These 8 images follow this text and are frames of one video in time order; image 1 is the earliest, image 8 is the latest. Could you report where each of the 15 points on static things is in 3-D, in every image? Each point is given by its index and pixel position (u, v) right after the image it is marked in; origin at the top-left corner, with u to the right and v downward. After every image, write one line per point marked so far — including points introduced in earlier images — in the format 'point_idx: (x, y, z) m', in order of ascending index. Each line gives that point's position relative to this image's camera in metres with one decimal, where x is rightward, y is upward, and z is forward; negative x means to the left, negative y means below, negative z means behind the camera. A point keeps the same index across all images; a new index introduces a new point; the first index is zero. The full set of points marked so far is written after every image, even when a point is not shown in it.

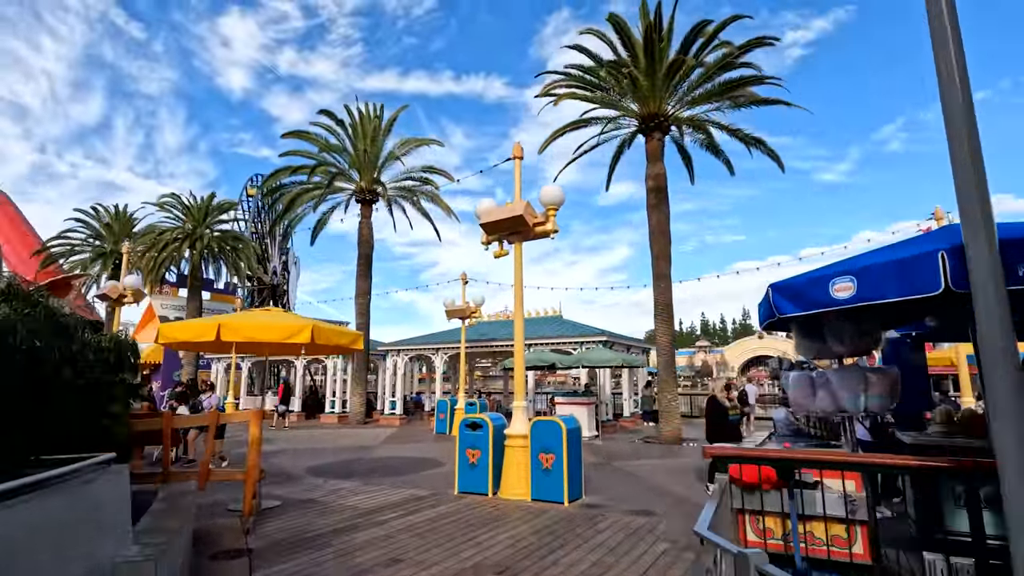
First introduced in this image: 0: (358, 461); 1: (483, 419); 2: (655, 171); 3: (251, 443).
0: (-3.3, -3.6, +11.3) m
1: (-0.4, -1.9, +7.8) m
2: (+4.3, +3.5, +16.1) m
3: (-3.1, -1.8, +6.3) m
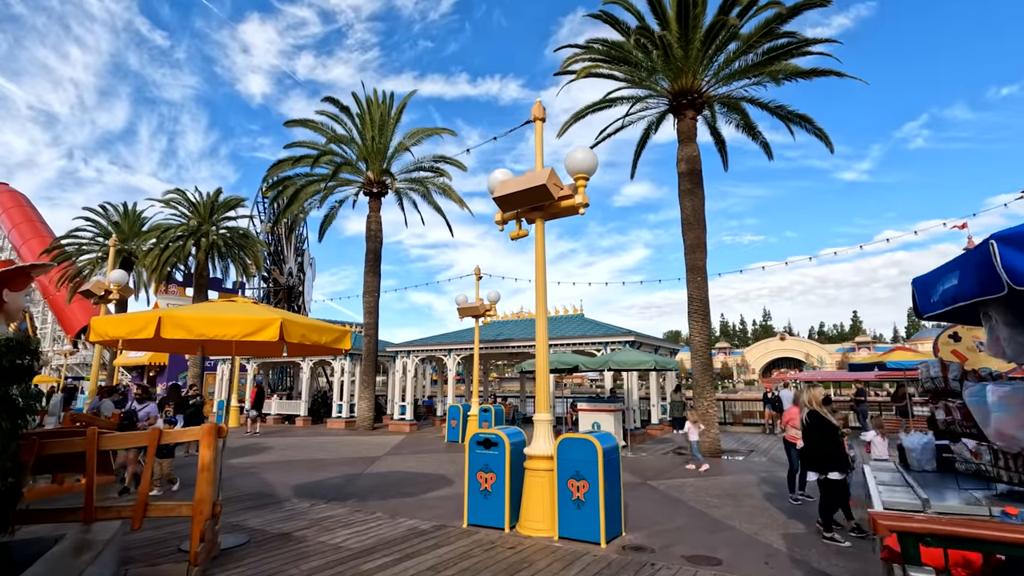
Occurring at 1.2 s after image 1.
0: (-2.9, -3.5, +9.9) m
1: (-0.2, -1.8, +6.4) m
2: (+4.8, +3.7, +14.6) m
3: (-2.9, -1.6, +4.9) m
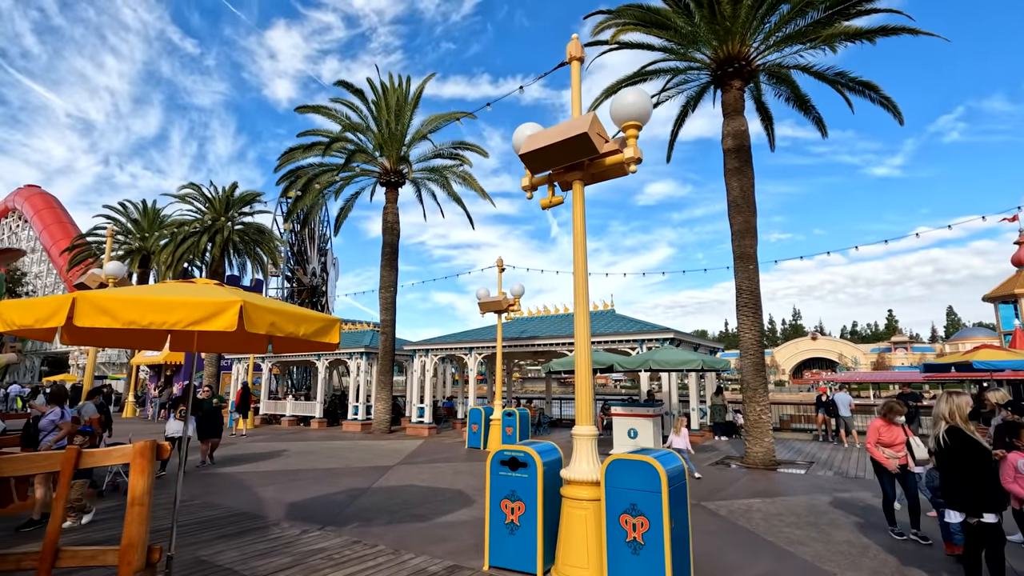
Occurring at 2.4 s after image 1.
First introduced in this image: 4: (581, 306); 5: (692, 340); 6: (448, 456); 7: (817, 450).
0: (-2.4, -3.3, +8.7) m
1: (+0.1, -1.6, +5.0) m
2: (+5.4, +3.9, +13.0) m
3: (-2.6, -1.5, +3.7) m
4: (+0.7, -0.2, +5.0) m
5: (+5.0, -1.4, +14.9) m
6: (-1.5, -4.1, +13.1) m
7: (+7.7, -4.1, +13.6) m
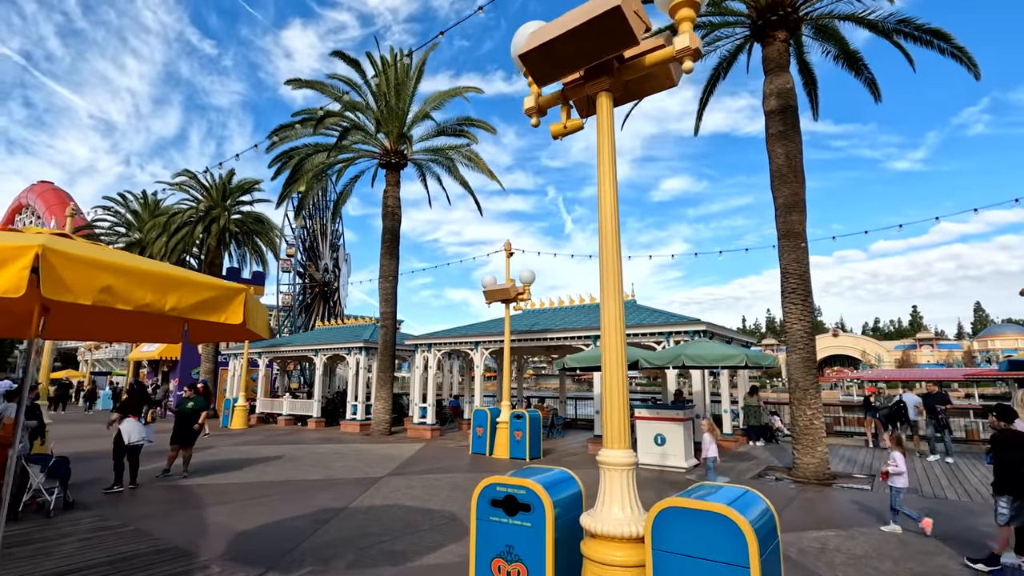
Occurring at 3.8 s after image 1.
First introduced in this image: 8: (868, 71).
0: (-2.4, -3.0, +7.1) m
1: (+0.1, -1.3, +3.4) m
2: (+5.6, +4.2, +11.2) m
3: (-2.7, -1.2, +2.1) m
4: (+0.6, +0.1, +3.4) m
5: (+5.2, -1.1, +13.1) m
6: (-1.4, -3.8, +11.5) m
7: (+7.9, -3.7, +11.7) m
8: (+8.9, +5.4, +13.3) m
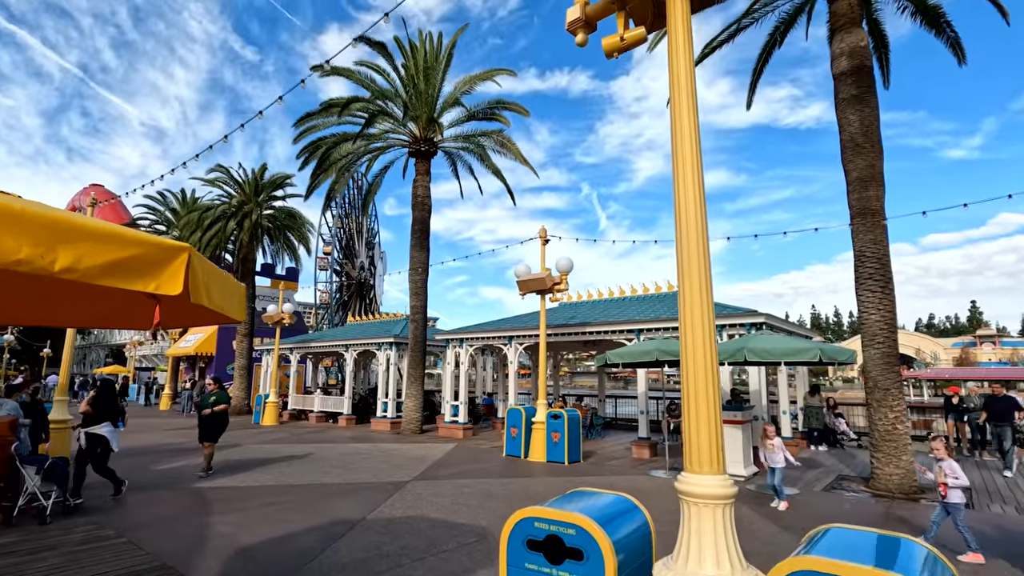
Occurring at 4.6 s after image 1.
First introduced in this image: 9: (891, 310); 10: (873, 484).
0: (-1.9, -2.8, +6.3) m
1: (+0.3, -1.1, +2.4) m
2: (+6.2, +4.5, +9.8) m
3: (-2.6, -1.0, +1.3) m
4: (+0.8, +0.3, +2.4) m
5: (+6.0, -0.8, +11.8) m
6: (-0.6, -3.6, +10.7) m
7: (+8.6, -3.5, +10.3) m
8: (+9.6, +5.7, +11.8) m
9: (+6.5, -0.3, +9.3) m
10: (+6.1, -3.3, +9.1) m
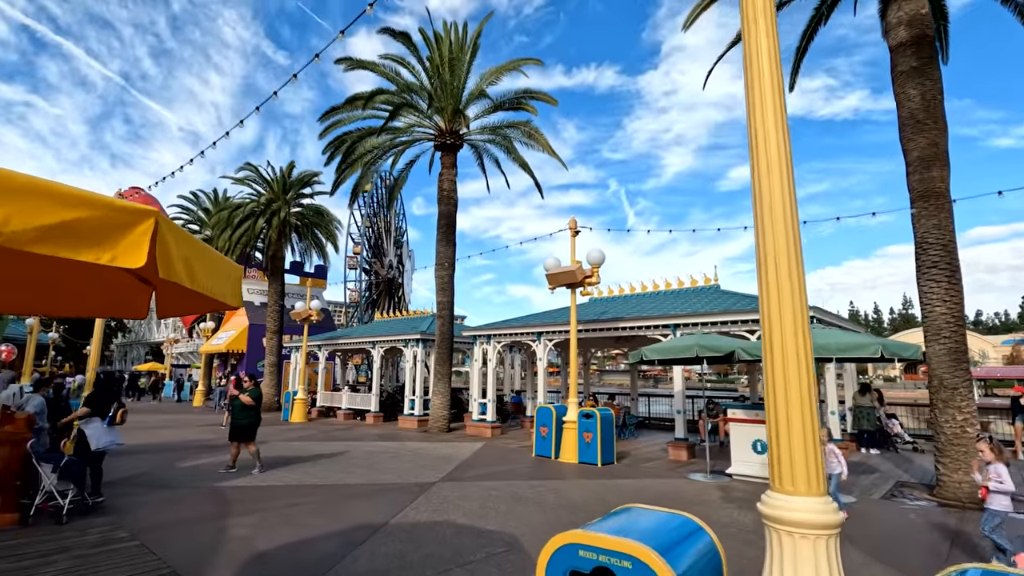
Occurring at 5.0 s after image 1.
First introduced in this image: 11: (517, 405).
0: (-1.6, -2.7, +5.9) m
1: (+0.5, -1.0, +1.9) m
2: (+6.7, +4.7, +9.0) m
3: (-2.5, -0.9, +1.0) m
4: (+0.9, +0.4, +1.9) m
5: (+6.6, -0.7, +11.0) m
6: (0.0, -3.4, +10.2) m
7: (+9.2, -3.3, +9.3) m
8: (+10.2, +5.9, +10.8) m
9: (+7.0, -0.2, +8.4) m
10: (+6.6, -3.1, +8.3) m
11: (+0.2, -4.3, +19.8) m
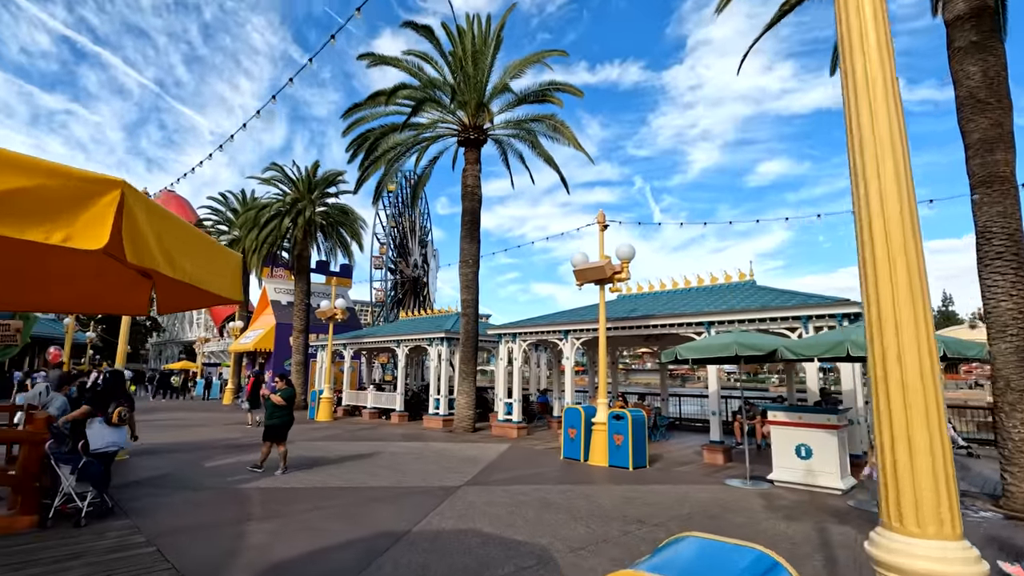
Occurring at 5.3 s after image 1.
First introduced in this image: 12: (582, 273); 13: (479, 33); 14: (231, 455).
0: (-1.2, -2.7, +5.6) m
1: (+0.6, -0.9, +1.5) m
2: (+7.1, +4.8, +8.3) m
3: (-2.4, -0.9, +0.7) m
4: (+1.0, +0.5, +1.4) m
5: (+7.2, -0.6, +10.3) m
6: (+0.5, -3.4, +9.9) m
7: (+9.6, -3.2, +8.6) m
8: (+10.7, +6.0, +9.9) m
9: (+7.4, -0.1, +7.7) m
10: (+7.0, -3.0, +7.6) m
11: (+1.1, -4.2, +19.4) m
12: (+1.5, +0.3, +11.6) m
13: (-1.1, +8.2, +17.3) m
14: (-6.0, -3.6, +11.4) m
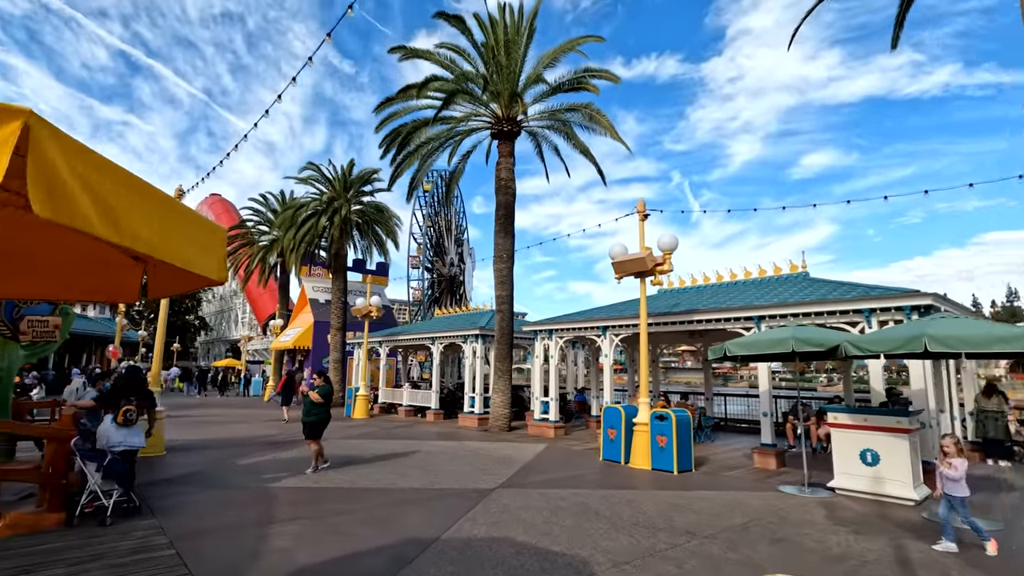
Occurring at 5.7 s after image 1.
0: (-0.9, -2.6, +5.2) m
1: (+0.6, -0.8, +1.0) m
2: (+7.6, +4.9, +7.4) m
3: (-2.4, -0.8, +0.4) m
4: (+1.1, +0.6, +0.9) m
5: (+7.8, -0.4, +9.4) m
6: (+1.1, -3.2, +9.4) m
7: (+10.2, -3.0, +7.5) m
8: (+11.2, +6.2, +8.7) m
9: (+7.8, +0.1, +6.8) m
10: (+7.5, -2.9, +6.7) m
11: (+2.4, -4.0, +18.9) m
12: (+2.2, +0.5, +11.0) m
13: (0.0, +8.4, +16.9) m
14: (-5.2, -3.5, +11.4) m
